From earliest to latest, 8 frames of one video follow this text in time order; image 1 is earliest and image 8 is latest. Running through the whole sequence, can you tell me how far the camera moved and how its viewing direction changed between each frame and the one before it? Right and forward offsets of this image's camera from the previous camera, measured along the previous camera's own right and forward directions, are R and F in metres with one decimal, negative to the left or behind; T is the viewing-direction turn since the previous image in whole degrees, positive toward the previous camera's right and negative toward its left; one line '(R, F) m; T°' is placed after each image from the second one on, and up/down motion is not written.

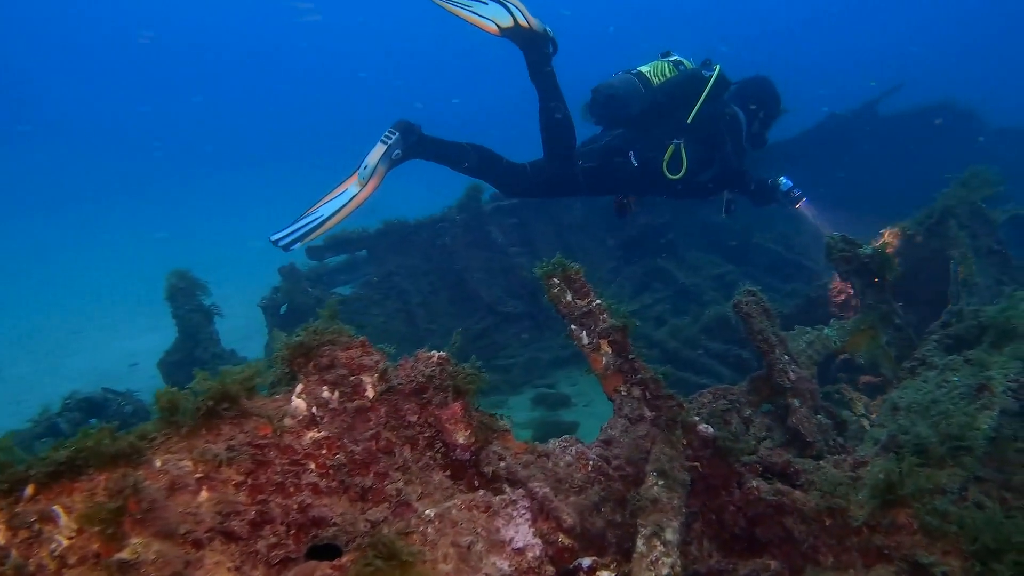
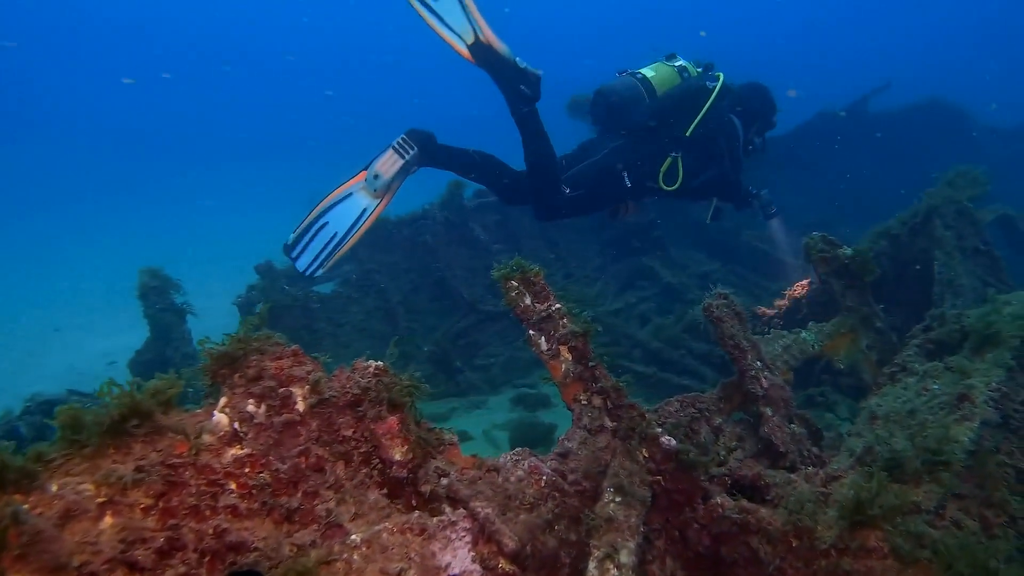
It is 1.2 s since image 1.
(+0.3, +0.2) m; 0°
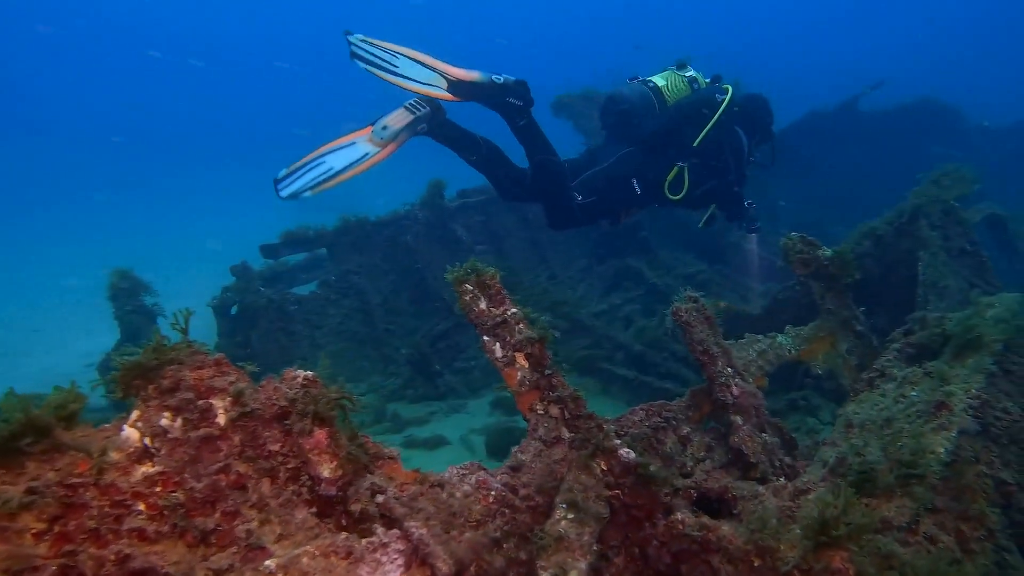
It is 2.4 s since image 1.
(+0.3, +0.2) m; 0°
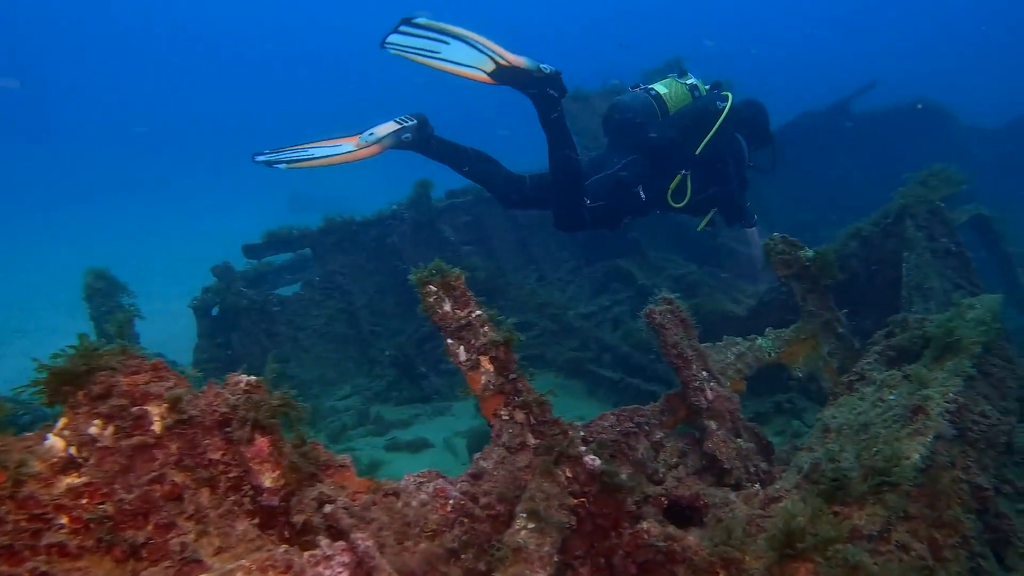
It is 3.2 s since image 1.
(+0.2, +0.1) m; 0°
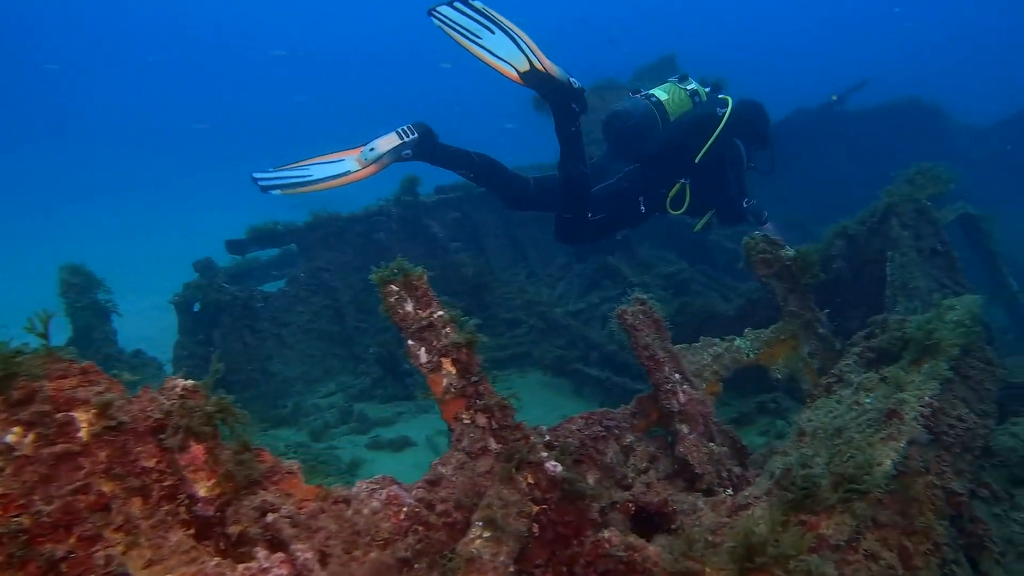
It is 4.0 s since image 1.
(+0.2, +0.1) m; 0°
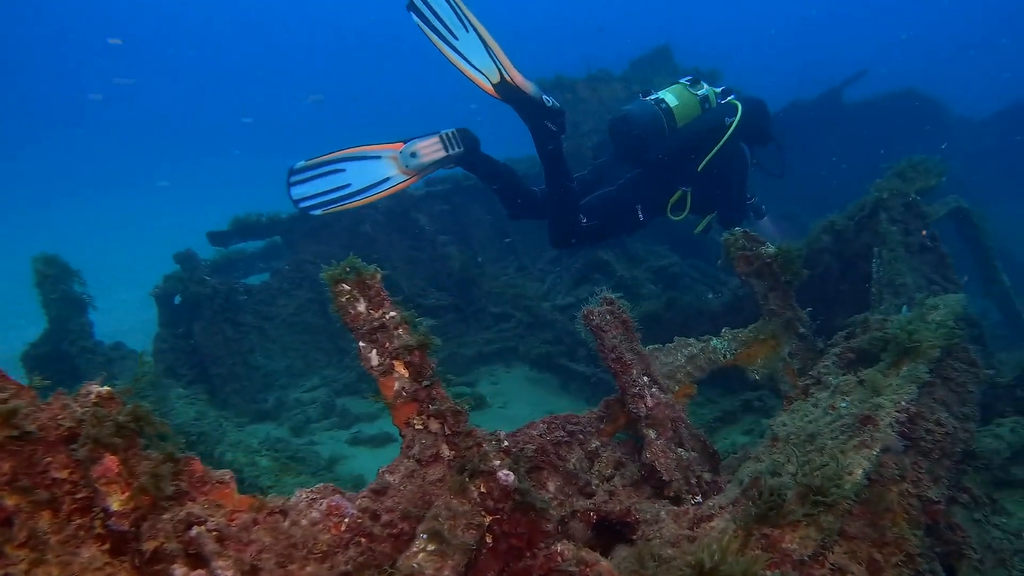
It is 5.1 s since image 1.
(+0.3, +0.2) m; 0°
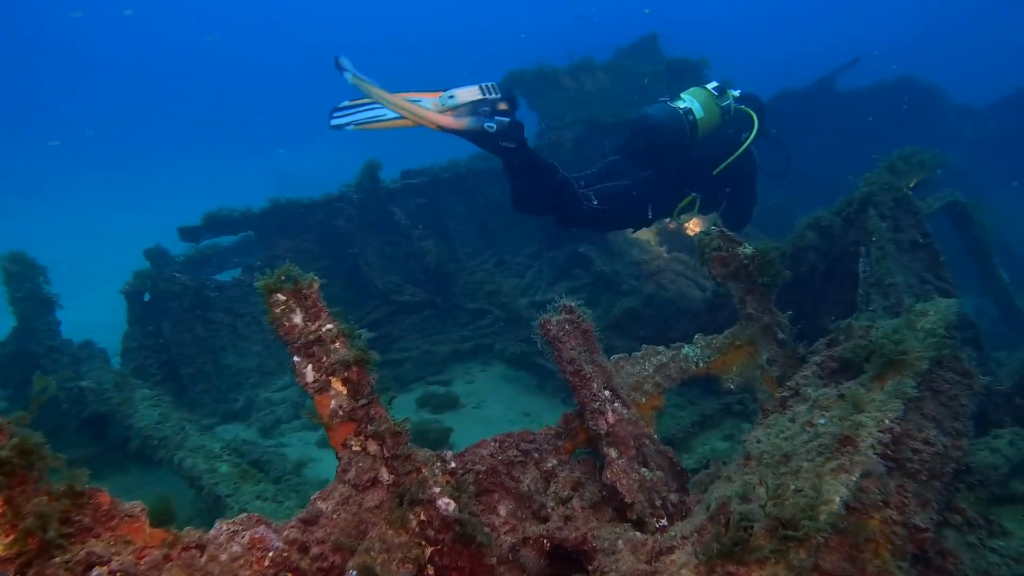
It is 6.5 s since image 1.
(+0.3, +0.2) m; 0°
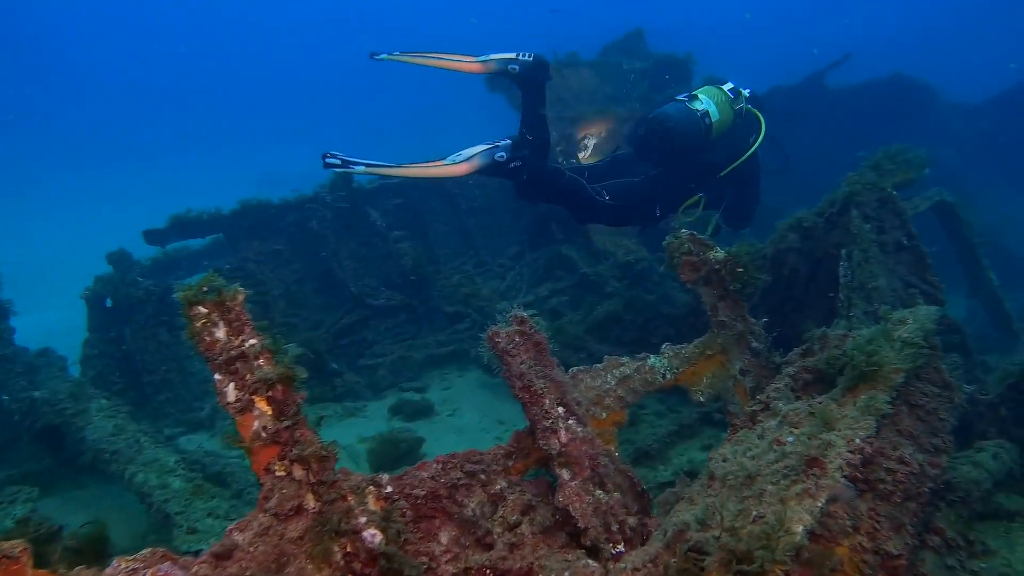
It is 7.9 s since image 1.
(+0.3, +0.2) m; 0°
